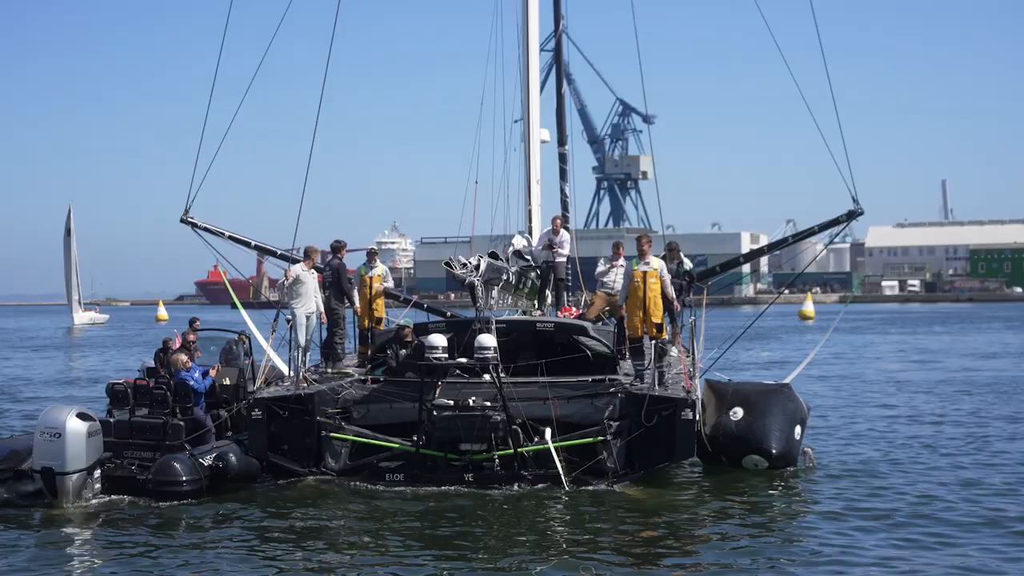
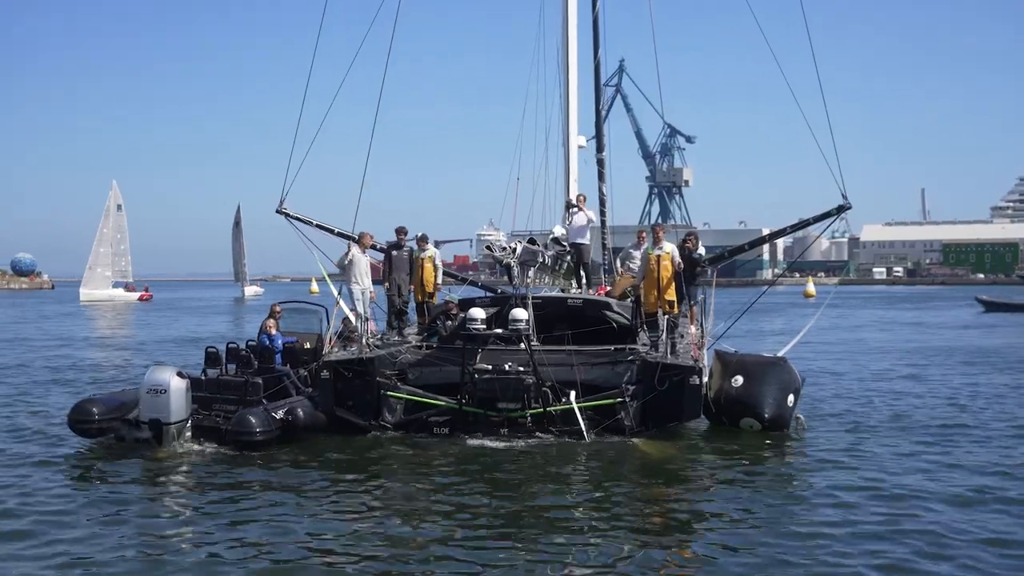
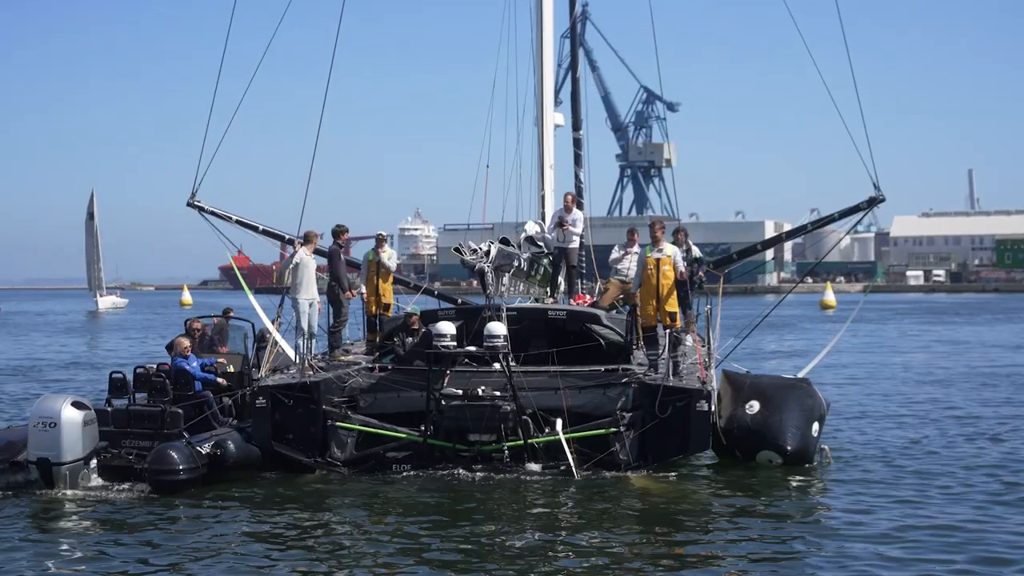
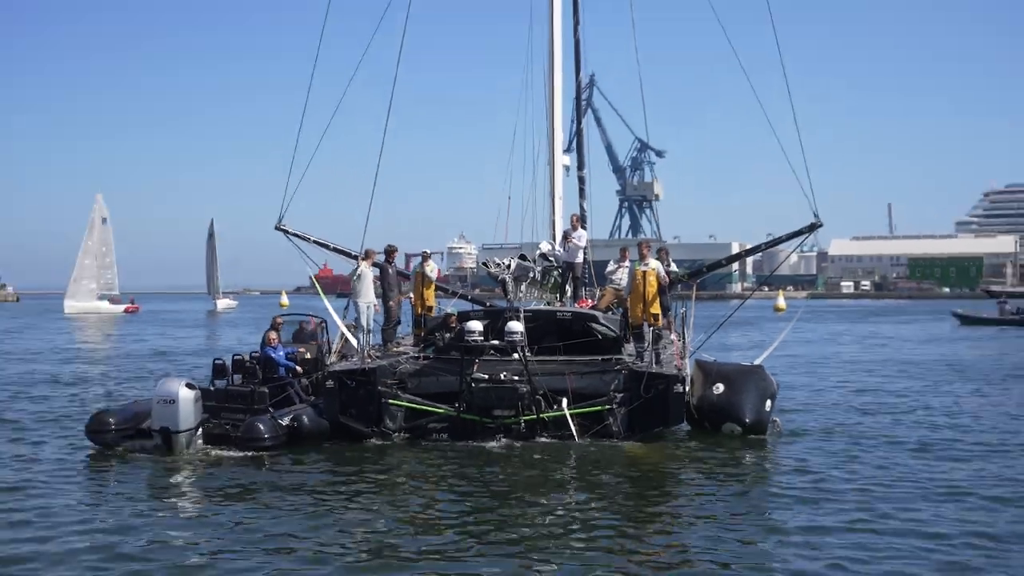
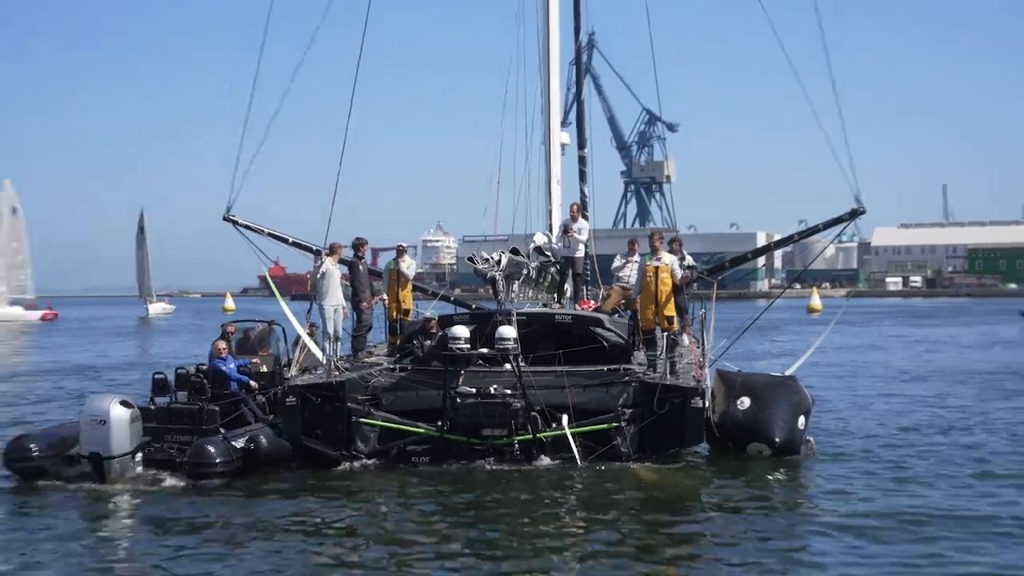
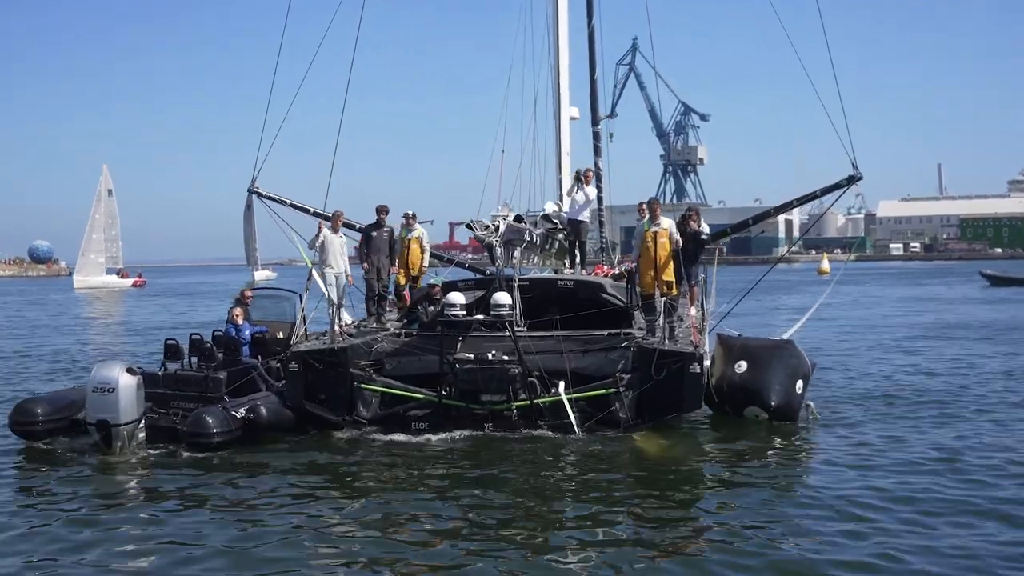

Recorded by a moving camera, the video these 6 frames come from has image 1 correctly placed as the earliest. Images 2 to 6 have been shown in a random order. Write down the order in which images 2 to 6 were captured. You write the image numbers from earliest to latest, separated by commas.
3, 5, 4, 2, 6
